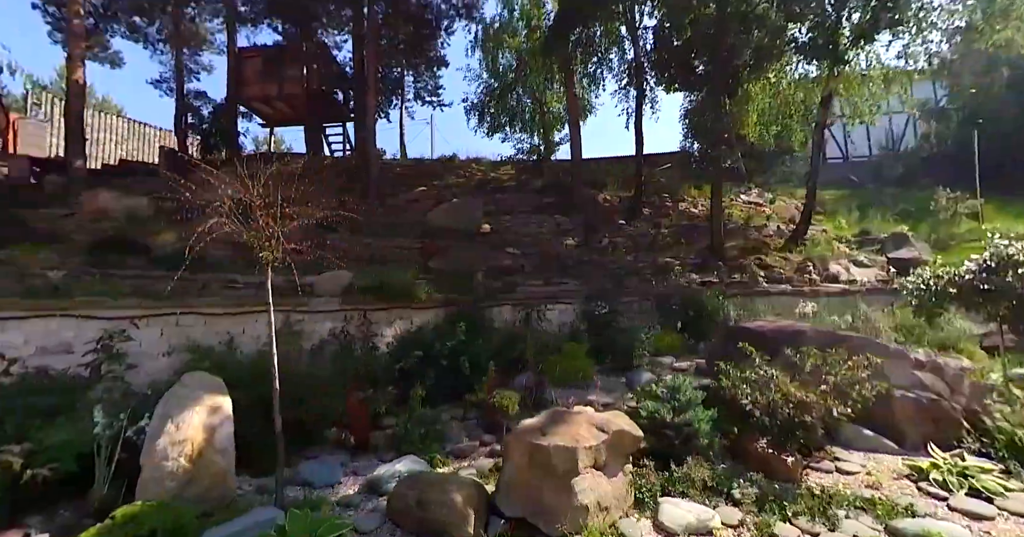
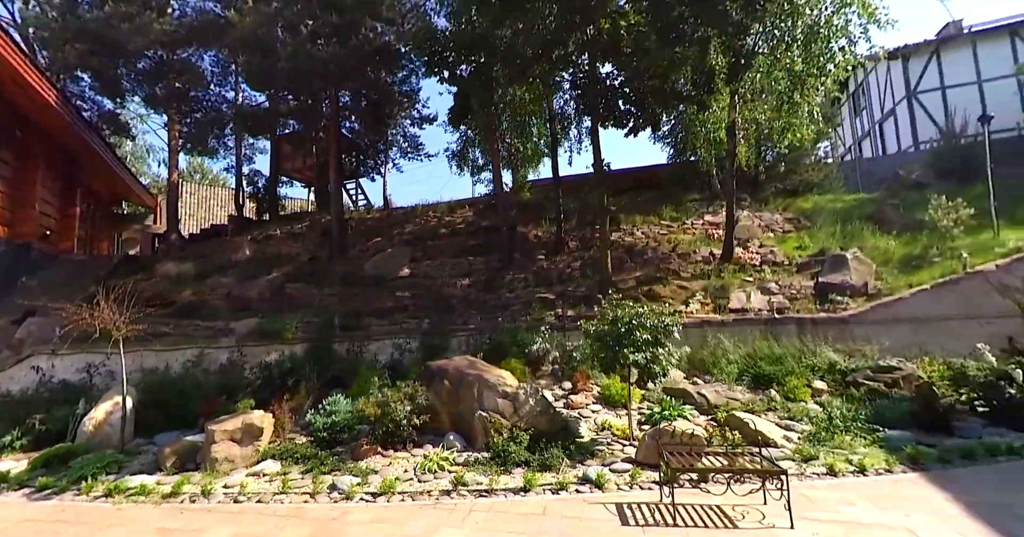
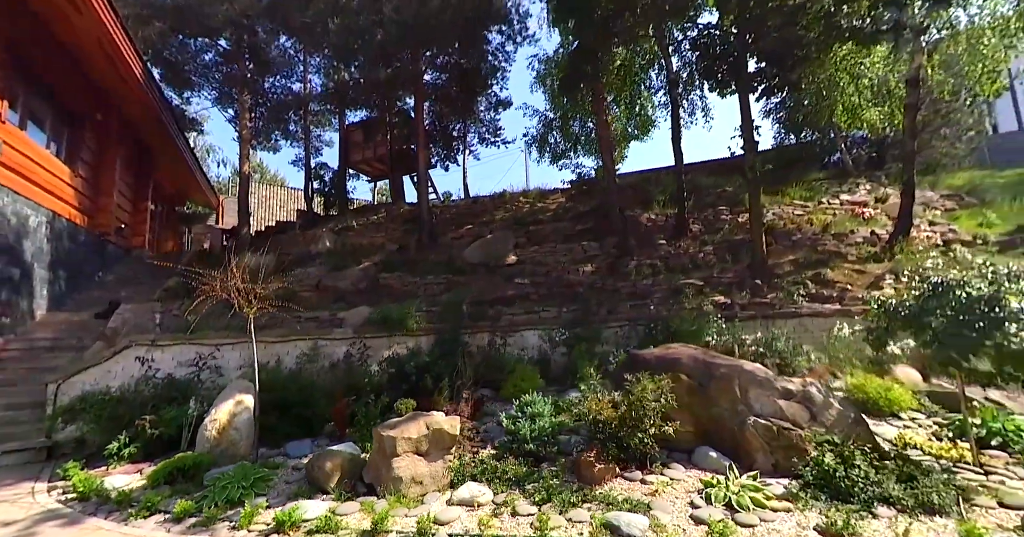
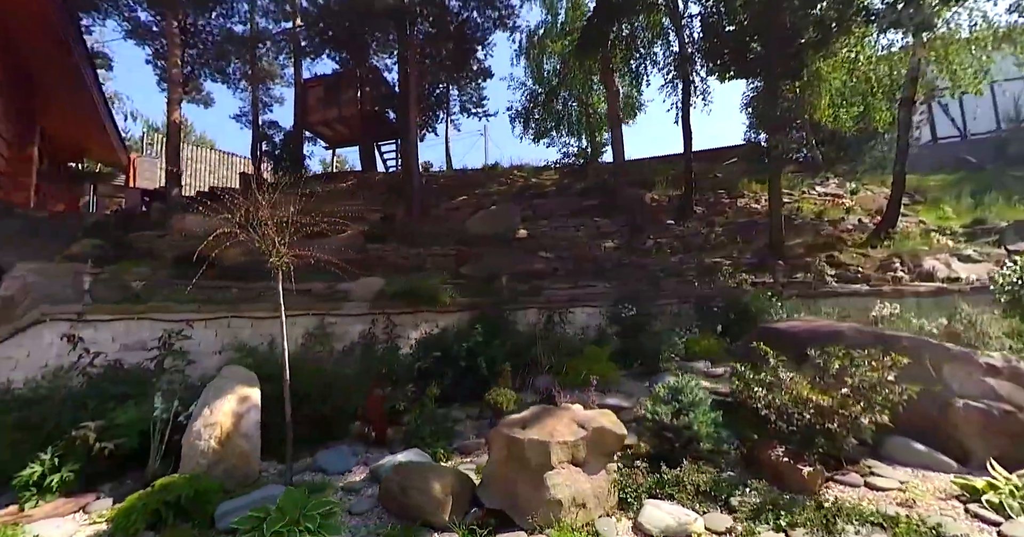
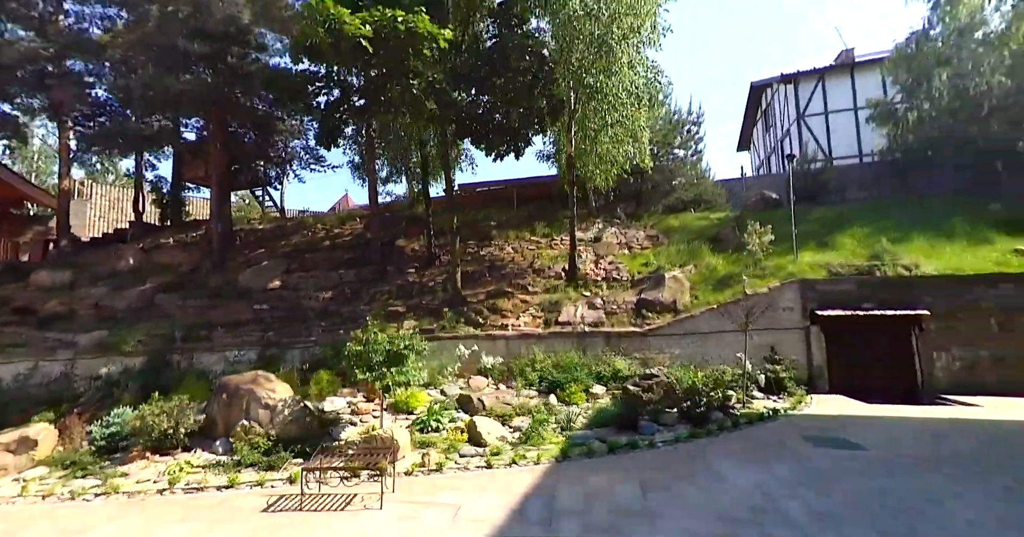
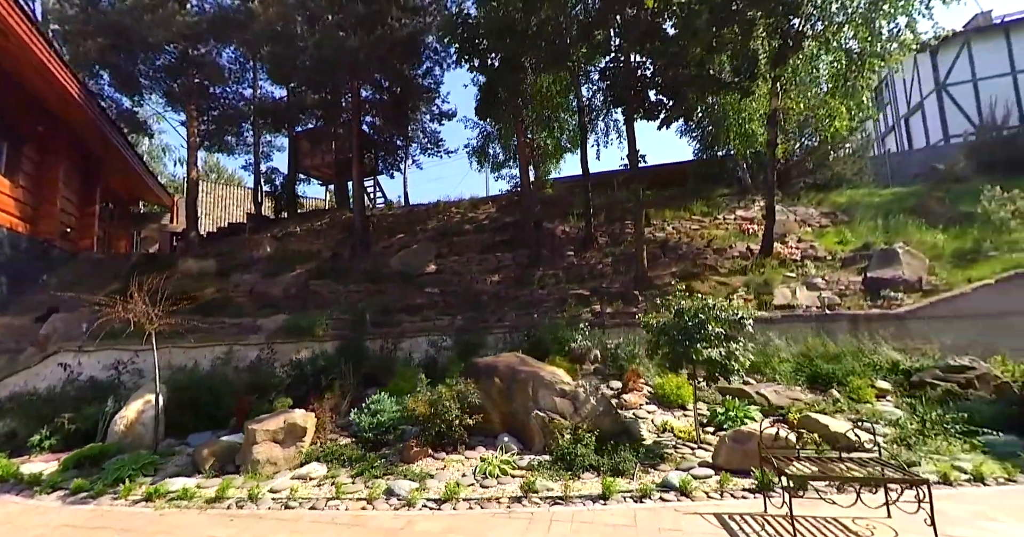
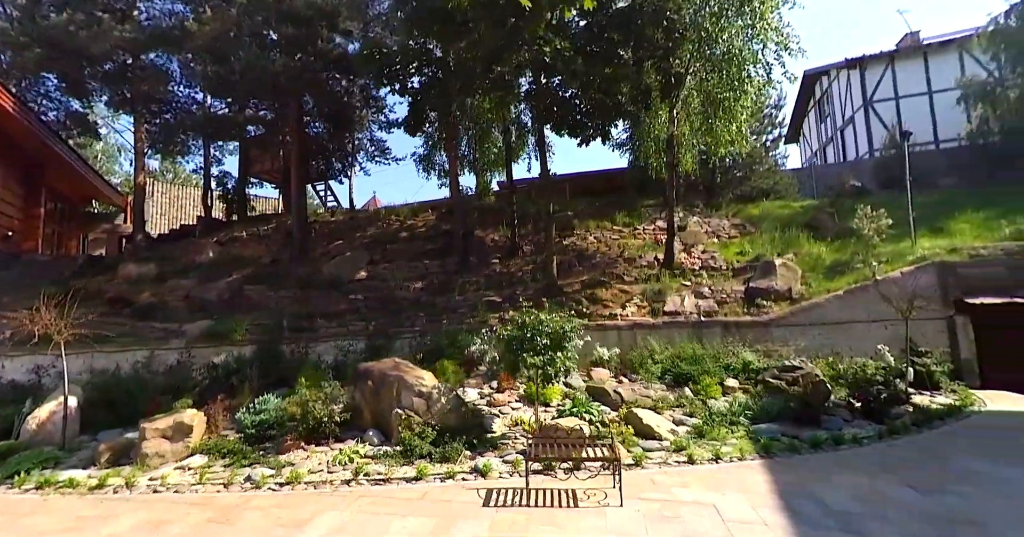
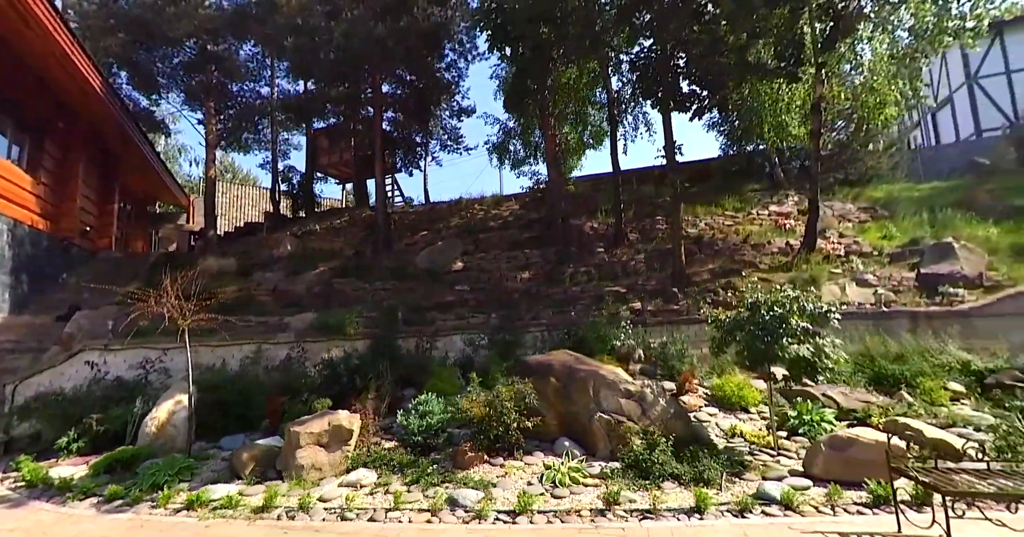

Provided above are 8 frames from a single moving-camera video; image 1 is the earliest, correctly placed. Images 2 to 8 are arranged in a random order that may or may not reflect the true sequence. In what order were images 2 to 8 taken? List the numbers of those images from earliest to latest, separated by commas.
4, 3, 8, 6, 2, 7, 5
